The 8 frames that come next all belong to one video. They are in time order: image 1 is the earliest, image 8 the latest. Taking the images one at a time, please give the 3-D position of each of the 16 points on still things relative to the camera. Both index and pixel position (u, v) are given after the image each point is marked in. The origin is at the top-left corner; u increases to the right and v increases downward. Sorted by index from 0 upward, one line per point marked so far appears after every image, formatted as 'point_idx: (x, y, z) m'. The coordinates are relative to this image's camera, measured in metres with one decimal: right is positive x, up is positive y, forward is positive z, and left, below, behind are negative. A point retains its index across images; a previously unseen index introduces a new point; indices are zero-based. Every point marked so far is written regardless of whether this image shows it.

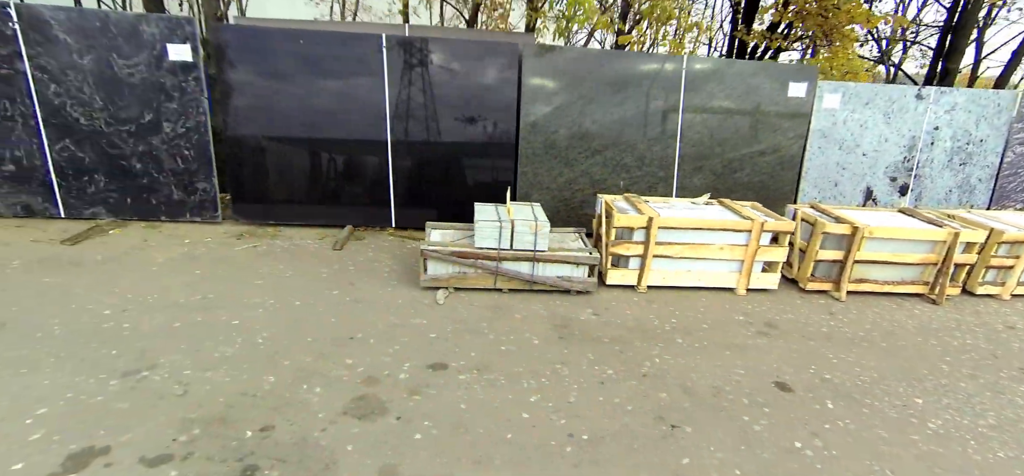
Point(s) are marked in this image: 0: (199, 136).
0: (-2.9, +0.9, +4.3) m
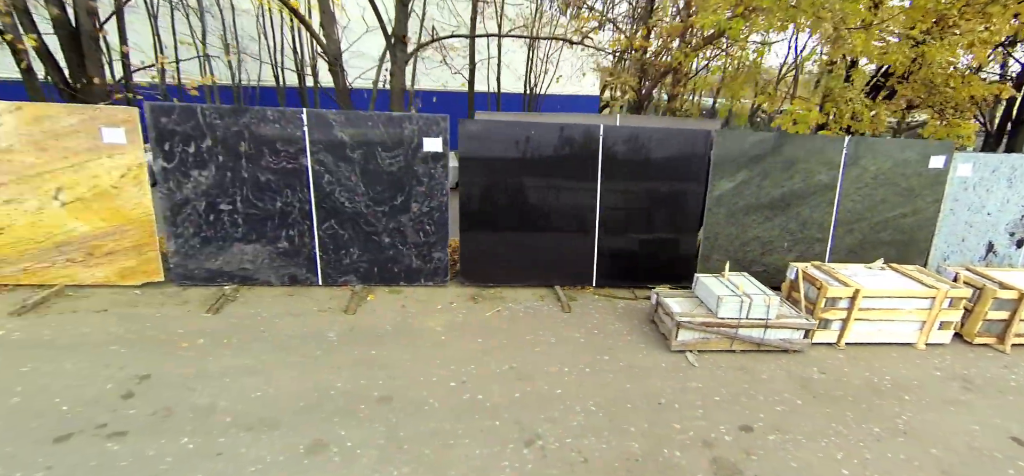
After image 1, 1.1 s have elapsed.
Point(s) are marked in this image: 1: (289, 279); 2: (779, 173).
0: (-0.7, +0.3, +5.0) m
1: (-2.3, -0.4, +5.0) m
2: (+3.0, +0.7, +5.4) m
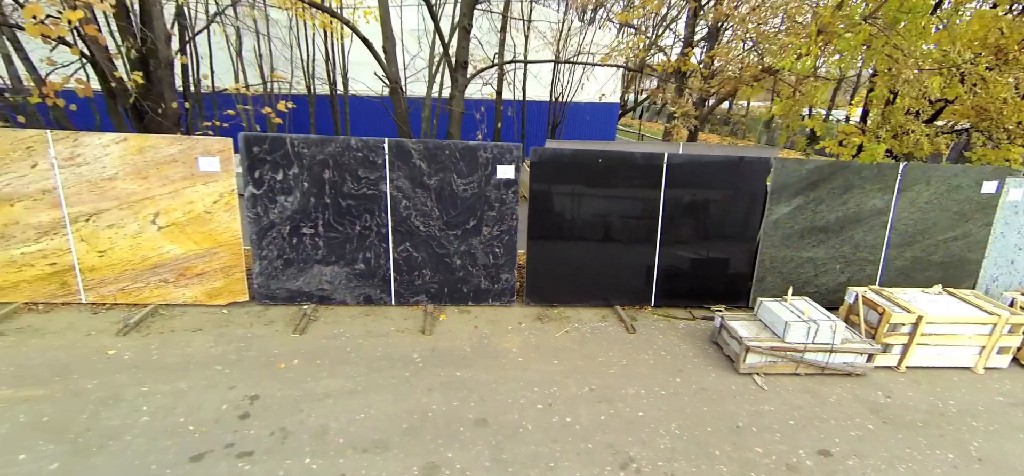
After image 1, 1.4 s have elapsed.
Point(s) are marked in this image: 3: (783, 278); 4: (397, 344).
0: (0.0, 0.0, +5.2) m
1: (-1.6, -0.7, +5.2) m
2: (+3.8, +0.5, +5.5) m
3: (+3.3, -0.5, +5.8) m
4: (-1.1, -1.0, +4.6) m
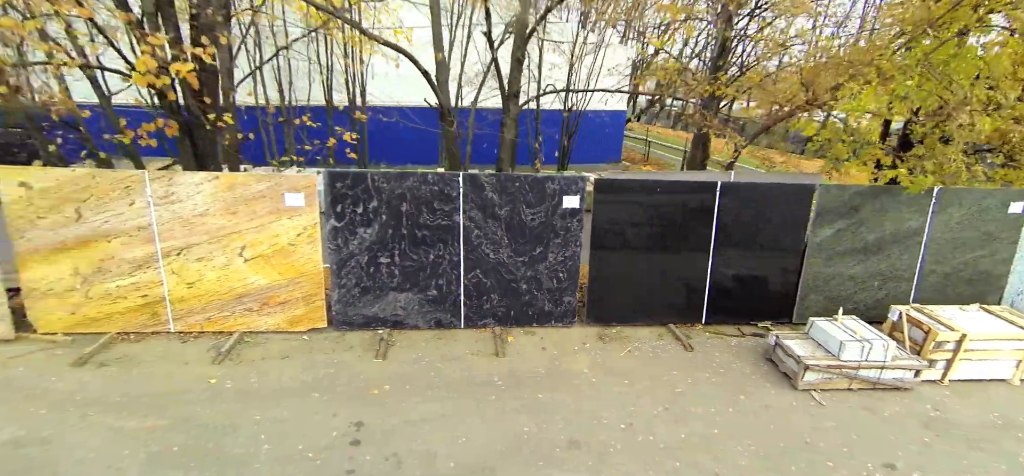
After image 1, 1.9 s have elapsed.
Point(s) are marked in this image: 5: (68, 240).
0: (+0.7, -0.3, +5.5) m
1: (-0.9, -1.0, +5.5) m
2: (+4.5, +0.2, +5.9) m
3: (+4.0, -0.7, +6.1) m
4: (-0.4, -1.3, +4.9) m
5: (-4.4, 0.0, +4.7) m
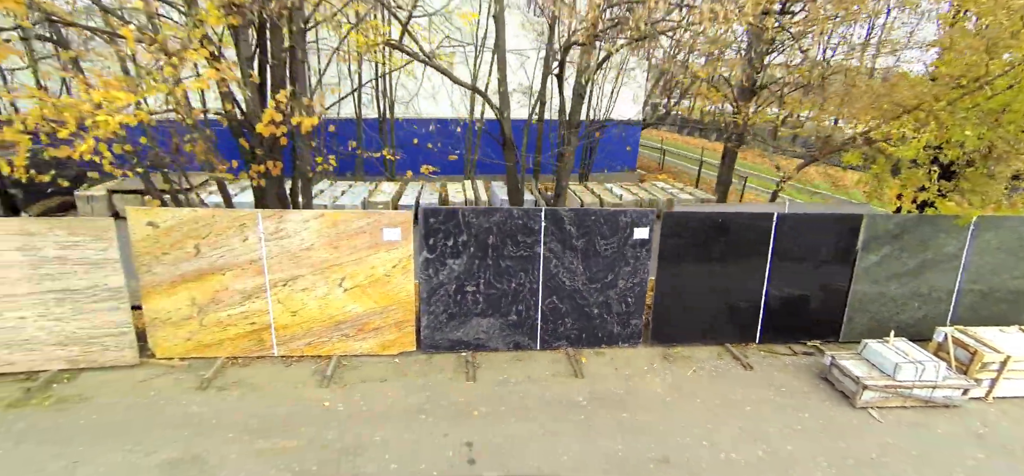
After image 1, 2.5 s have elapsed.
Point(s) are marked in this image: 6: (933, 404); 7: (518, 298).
0: (+1.6, -0.6, +6.0) m
1: (0.0, -1.3, +5.9) m
2: (+5.4, -0.1, +6.3) m
3: (+4.9, -1.1, +6.5) m
4: (+0.5, -1.7, +5.3) m
5: (-3.5, -0.4, +5.1) m
6: (+4.7, -1.8, +5.3) m
7: (+0.1, -0.7, +5.7) m
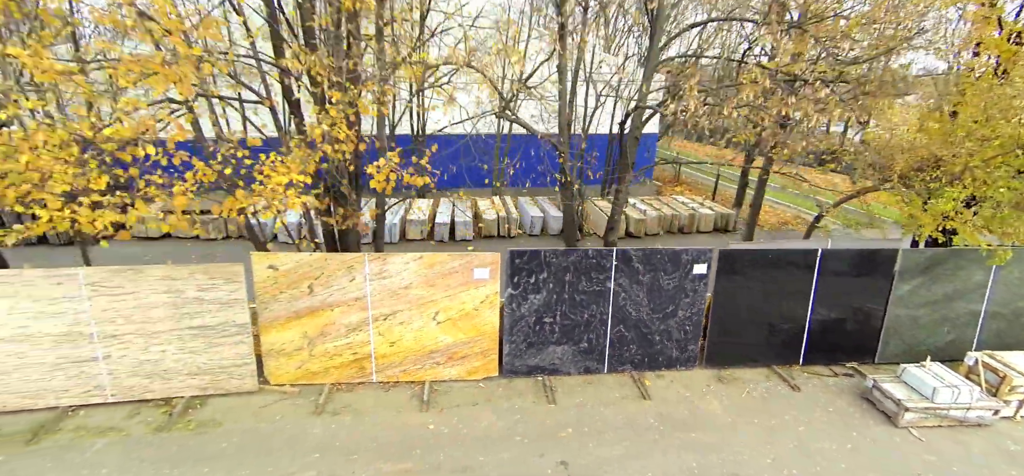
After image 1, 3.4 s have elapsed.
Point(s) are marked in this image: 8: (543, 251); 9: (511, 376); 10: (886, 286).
0: (+2.6, -1.1, +6.6) m
1: (+1.0, -1.8, +6.5) m
2: (+6.4, -0.6, +6.9) m
3: (+5.9, -1.5, +7.2) m
4: (+1.5, -2.2, +6.0) m
5: (-2.6, -0.9, +5.8) m
6: (+5.7, -2.3, +5.9) m
7: (+1.0, -1.2, +6.3) m
8: (+0.4, -0.2, +5.9) m
9: (0.0, -1.9, +6.4) m
10: (+5.5, -0.7, +6.9) m
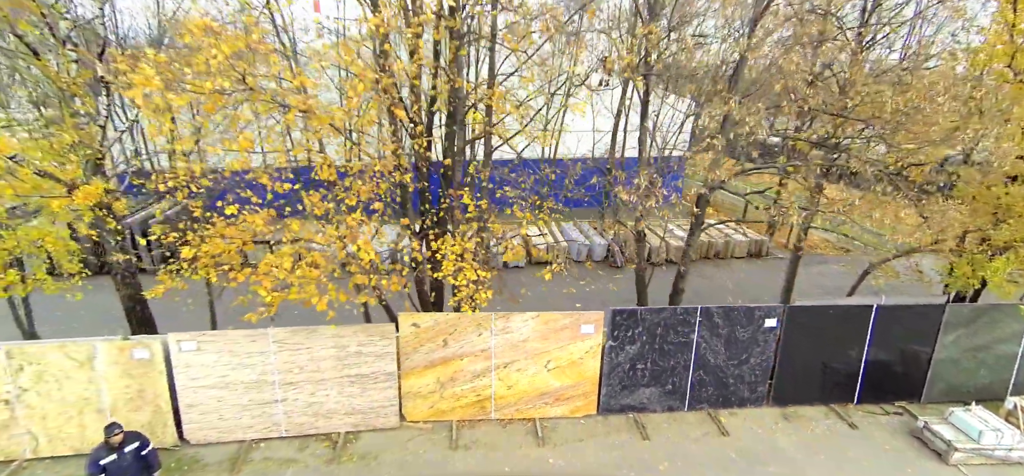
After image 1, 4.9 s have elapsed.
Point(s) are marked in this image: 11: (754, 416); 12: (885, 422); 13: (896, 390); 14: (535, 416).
0: (+4.1, -2.0, +7.5) m
1: (+2.5, -2.7, +7.5) m
2: (+7.9, -1.5, +7.8) m
3: (+7.4, -2.4, +8.1) m
4: (+3.0, -3.1, +7.0) m
5: (-1.1, -1.8, +6.8) m
6: (+7.1, -3.2, +6.8) m
7: (+2.5, -2.1, +7.3) m
8: (+1.9, -1.1, +7.0) m
9: (+1.5, -2.8, +7.4) m
10: (+7.0, -1.6, +7.8) m
11: (+3.9, -2.9, +7.6) m
12: (+6.0, -3.0, +7.6) m
13: (+6.5, -2.6, +8.1) m
14: (+0.3, -2.7, +7.2) m
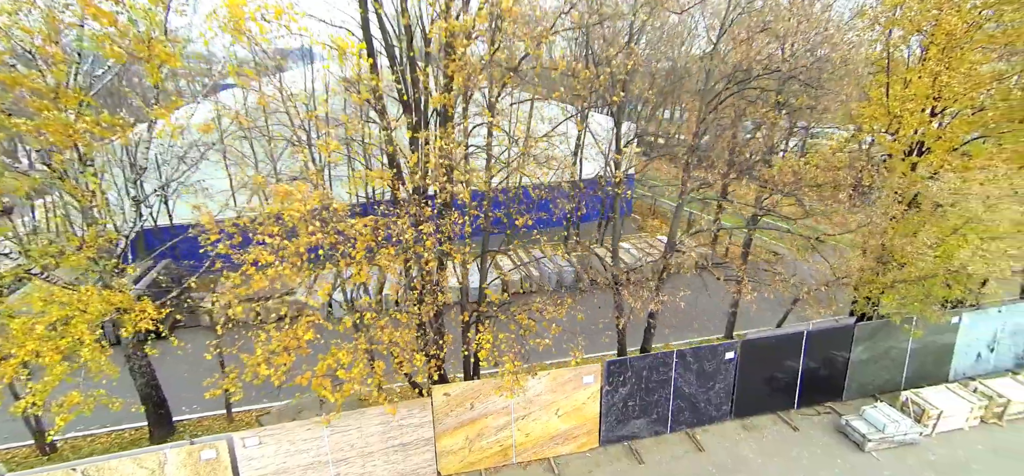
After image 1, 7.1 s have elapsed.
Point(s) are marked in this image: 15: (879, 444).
0: (+4.2, -2.9, +9.3) m
1: (+2.7, -3.8, +9.1) m
2: (+7.9, -2.1, +10.1) m
3: (+7.5, -3.1, +10.3) m
4: (+3.3, -4.1, +8.6) m
5: (-0.8, -3.1, +8.0) m
6: (+7.5, -3.9, +9.0) m
7: (+2.7, -3.1, +8.9) m
8: (+2.1, -2.2, +8.5) m
9: (+1.8, -3.9, +8.9) m
10: (+7.0, -2.3, +10.0) m
11: (+4.1, -3.8, +9.4) m
12: (+6.3, -3.7, +9.7) m
13: (+6.7, -3.3, +10.1) m
14: (+0.6, -3.9, +8.6) m
15: (+6.9, -3.9, +8.9) m
